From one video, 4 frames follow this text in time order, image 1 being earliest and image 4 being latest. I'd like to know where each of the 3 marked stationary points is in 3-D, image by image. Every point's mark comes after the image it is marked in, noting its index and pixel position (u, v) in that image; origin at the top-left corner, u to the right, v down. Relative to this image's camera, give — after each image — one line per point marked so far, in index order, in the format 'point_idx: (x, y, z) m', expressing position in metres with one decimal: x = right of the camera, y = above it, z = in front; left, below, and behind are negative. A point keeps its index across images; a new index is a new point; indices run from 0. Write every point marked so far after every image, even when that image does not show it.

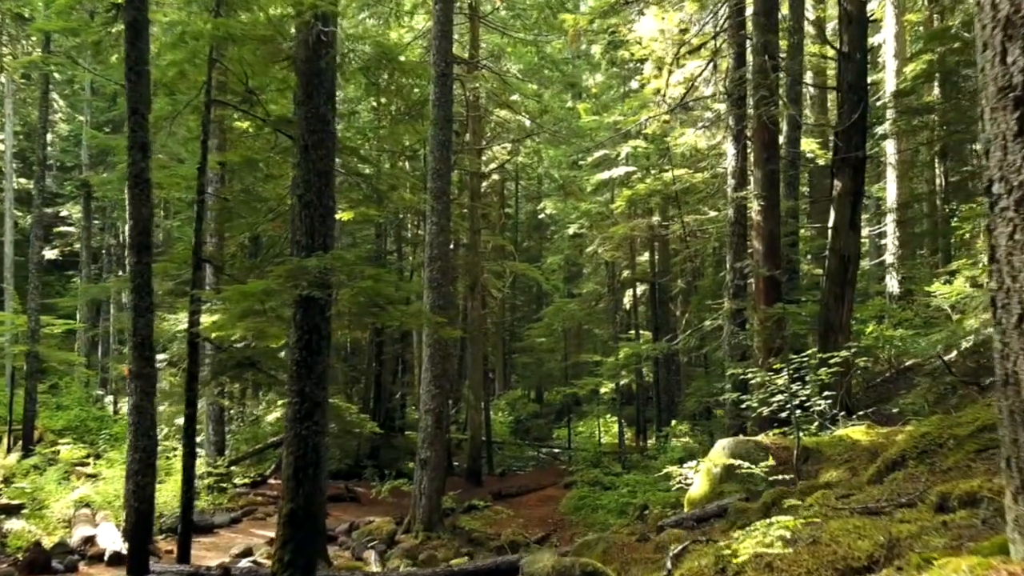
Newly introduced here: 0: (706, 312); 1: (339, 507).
0: (+4.5, -0.5, +18.6) m
1: (-3.3, -4.2, +15.6) m
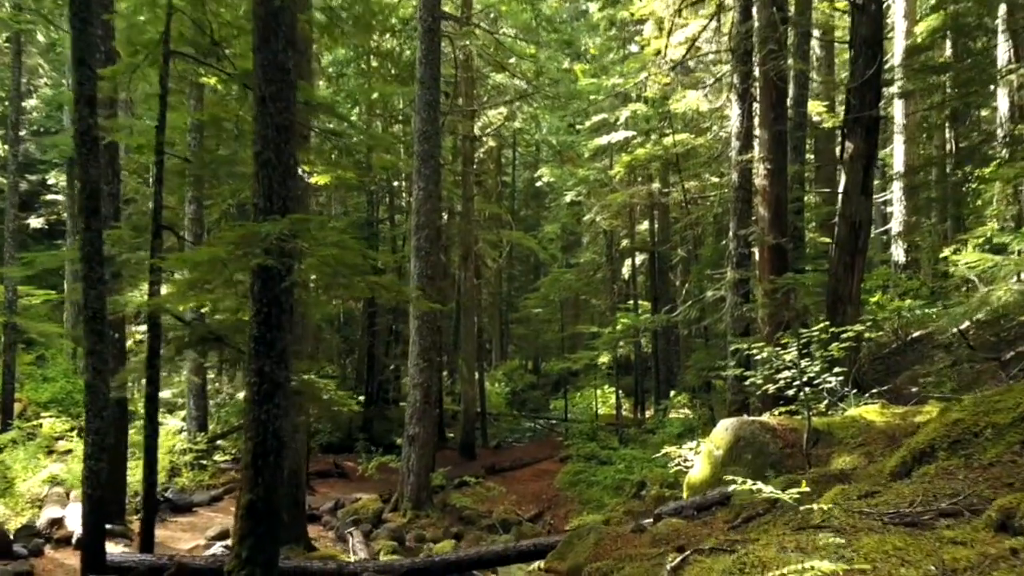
0: (+4.3, +0.1, +18.0) m
1: (-3.5, -3.6, +15.1) m
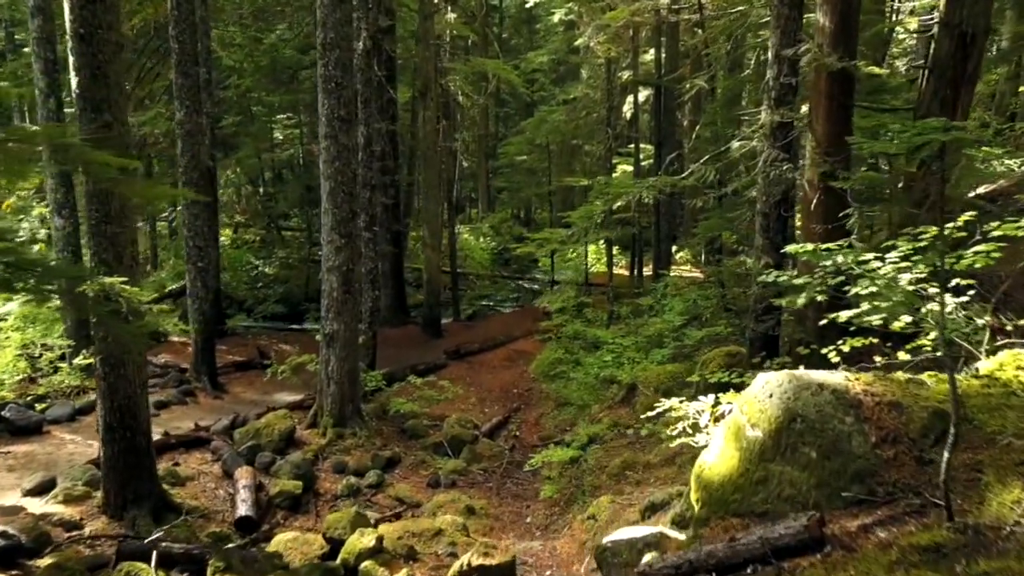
0: (+3.7, +2.9, +14.3) m
1: (-4.0, -1.4, +12.2) m
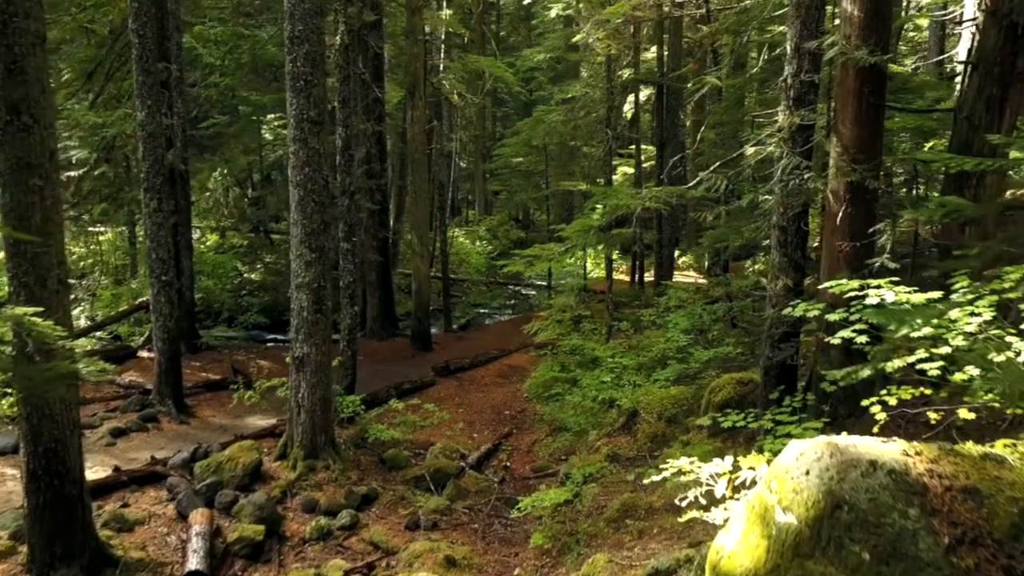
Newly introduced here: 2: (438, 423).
0: (+3.6, +2.7, +13.4) m
1: (-4.2, -1.6, +11.3) m
2: (-1.0, -1.8, +11.5) m
